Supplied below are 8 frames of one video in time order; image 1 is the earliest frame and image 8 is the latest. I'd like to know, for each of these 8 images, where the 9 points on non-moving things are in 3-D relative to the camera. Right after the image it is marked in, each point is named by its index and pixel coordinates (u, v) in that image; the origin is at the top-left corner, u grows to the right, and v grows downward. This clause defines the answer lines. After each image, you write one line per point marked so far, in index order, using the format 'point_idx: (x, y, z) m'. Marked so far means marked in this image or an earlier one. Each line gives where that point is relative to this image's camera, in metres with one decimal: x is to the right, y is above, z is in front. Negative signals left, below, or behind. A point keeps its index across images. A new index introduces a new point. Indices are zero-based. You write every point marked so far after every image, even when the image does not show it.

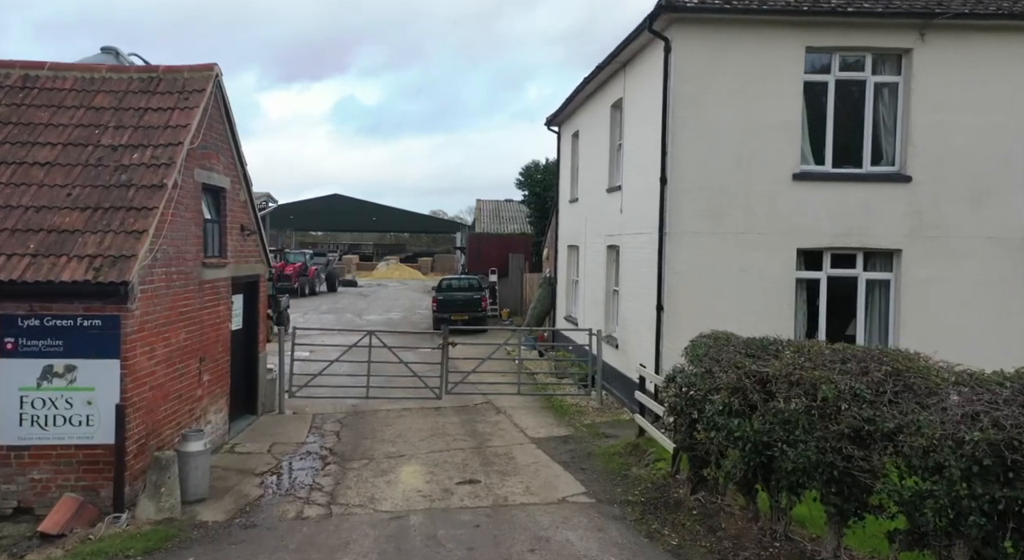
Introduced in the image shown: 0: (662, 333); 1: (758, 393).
0: (+1.9, -0.7, +9.5) m
1: (+1.9, -0.9, +5.5) m
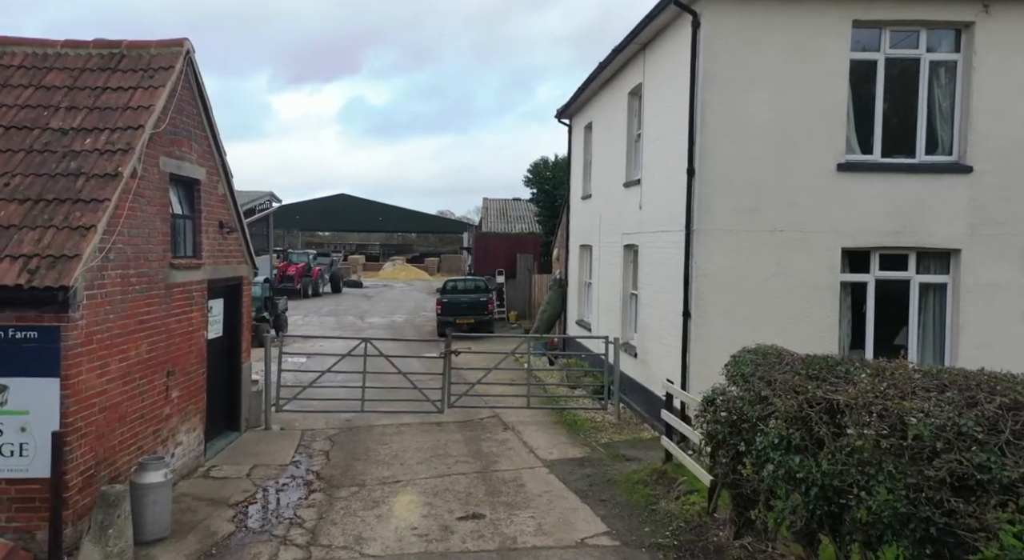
0: (+2.1, -0.7, +8.4) m
1: (+1.9, -0.9, +4.4) m
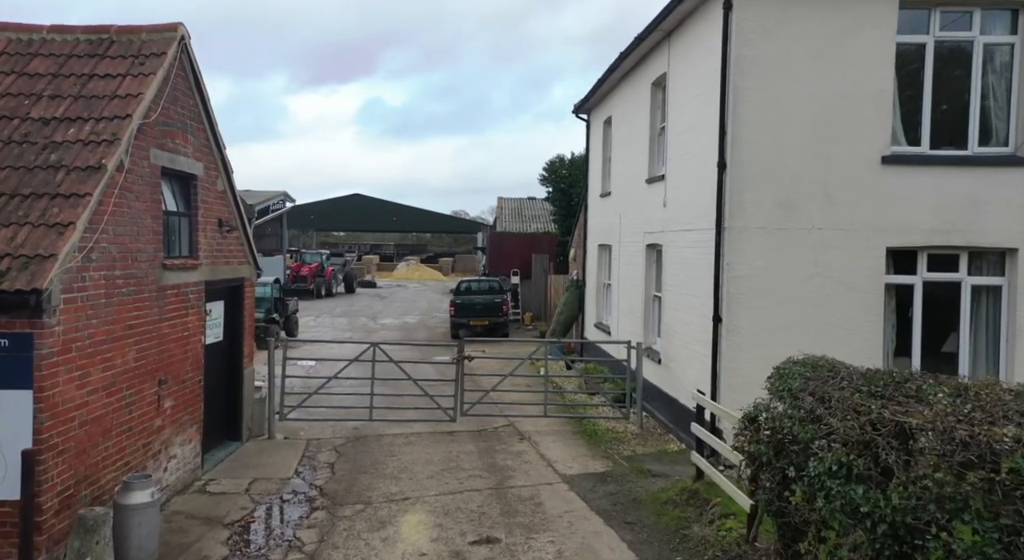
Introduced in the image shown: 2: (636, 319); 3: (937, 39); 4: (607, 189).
0: (+2.2, -0.8, +7.8) m
1: (+2.0, -0.9, +3.8) m
2: (+2.0, -0.6, +11.5) m
3: (+4.5, +2.6, +7.7) m
4: (+1.9, +1.8, +14.4) m
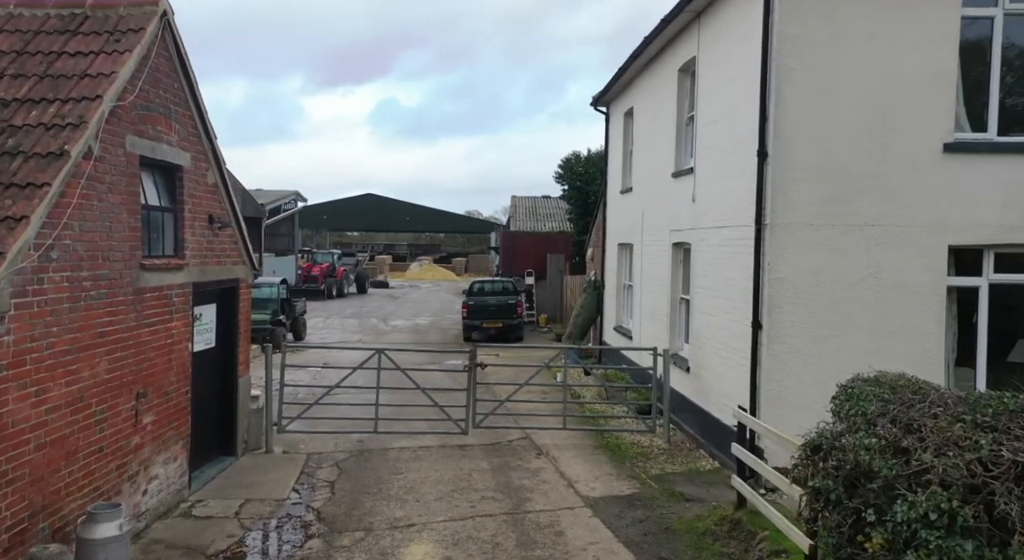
0: (+2.4, -0.8, +7.1) m
1: (+2.1, -0.9, +3.0) m
2: (+2.2, -0.6, +10.7) m
3: (+4.7, +2.5, +6.9) m
4: (+2.2, +1.8, +13.6) m
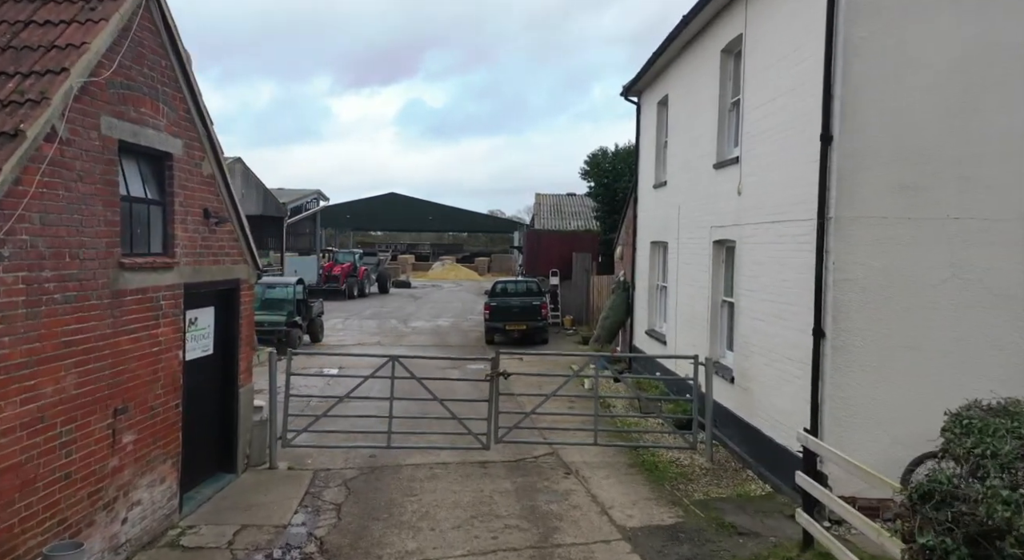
0: (+2.6, -0.8, +6.2) m
1: (+2.2, -0.9, +2.2) m
2: (+2.6, -0.7, +9.9) m
3: (+4.9, +2.5, +5.9) m
4: (+2.6, +1.8, +12.7) m
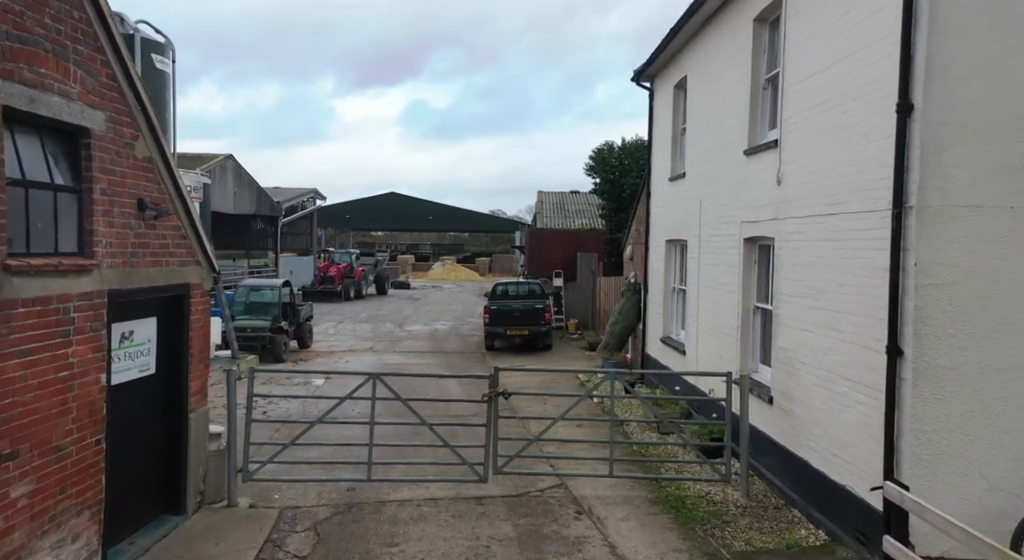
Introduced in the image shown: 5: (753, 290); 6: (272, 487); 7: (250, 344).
0: (+2.7, -0.8, +4.9) m
1: (+2.2, -1.0, +1.0) m
2: (+2.6, -0.7, +8.6) m
3: (+4.9, +2.5, +4.7) m
4: (+2.6, +1.7, +11.5) m
5: (+2.7, -0.1, +8.2) m
6: (-2.4, -2.0, +7.2) m
7: (-5.8, -1.4, +16.0) m
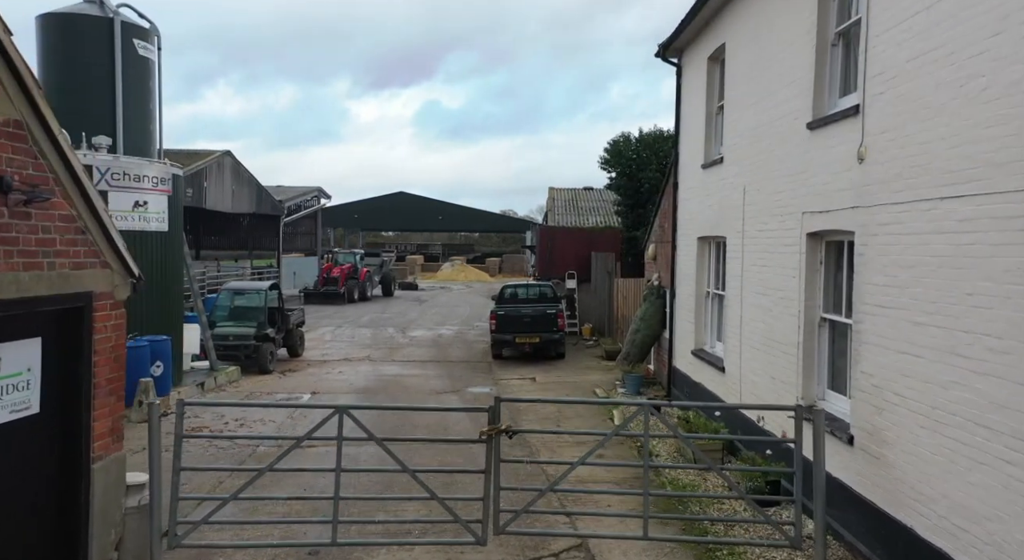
0: (+2.7, -0.9, +3.3) m
1: (+2.2, -1.0, -0.7) m
2: (+2.6, -0.7, +7.0) m
3: (+4.9, +2.5, +3.0) m
4: (+2.7, +1.7, +9.9) m
5: (+2.8, -0.2, +6.6) m
6: (-2.4, -2.1, +5.7) m
7: (-5.6, -1.5, +14.5) m
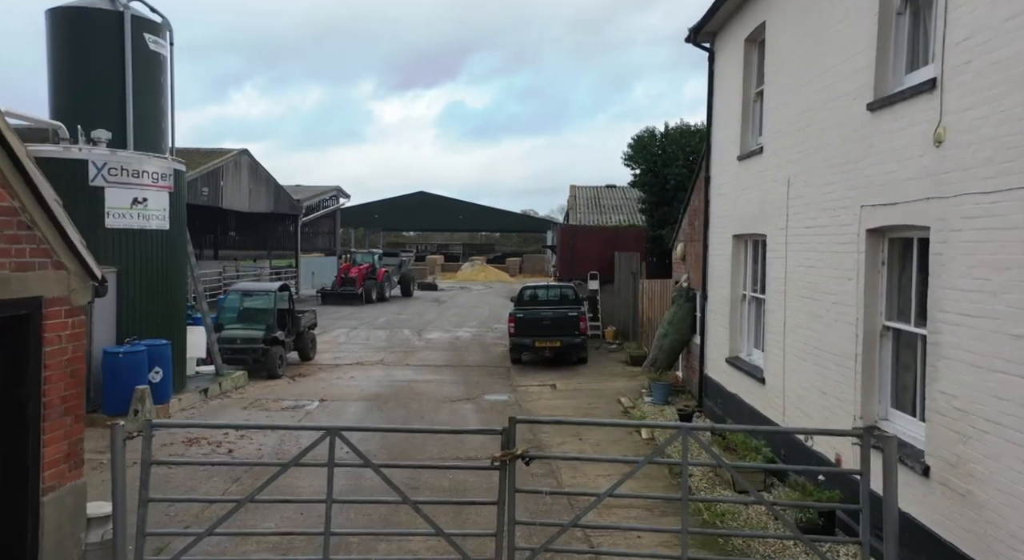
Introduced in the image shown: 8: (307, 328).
0: (+2.7, -0.9, +2.5) m
1: (+2.1, -1.0, -1.5) m
2: (+2.8, -0.8, +6.2) m
3: (+5.0, +2.4, +2.1) m
4: (+3.0, +1.7, +9.1) m
5: (+2.9, -0.2, +5.8) m
6: (-2.2, -2.1, +5.0) m
7: (-5.2, -1.5, +13.9) m
8: (-4.5, -1.1, +16.1) m
